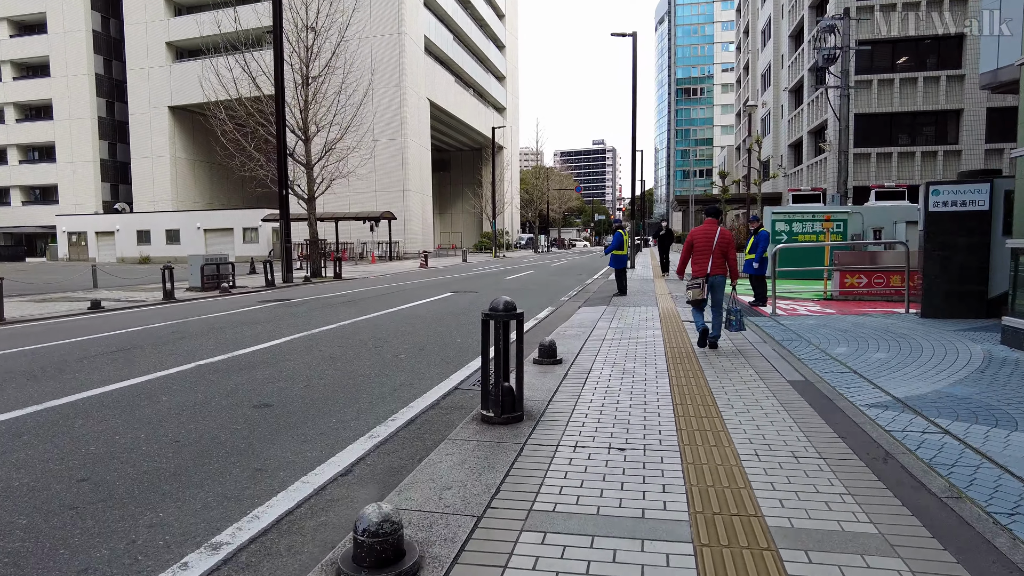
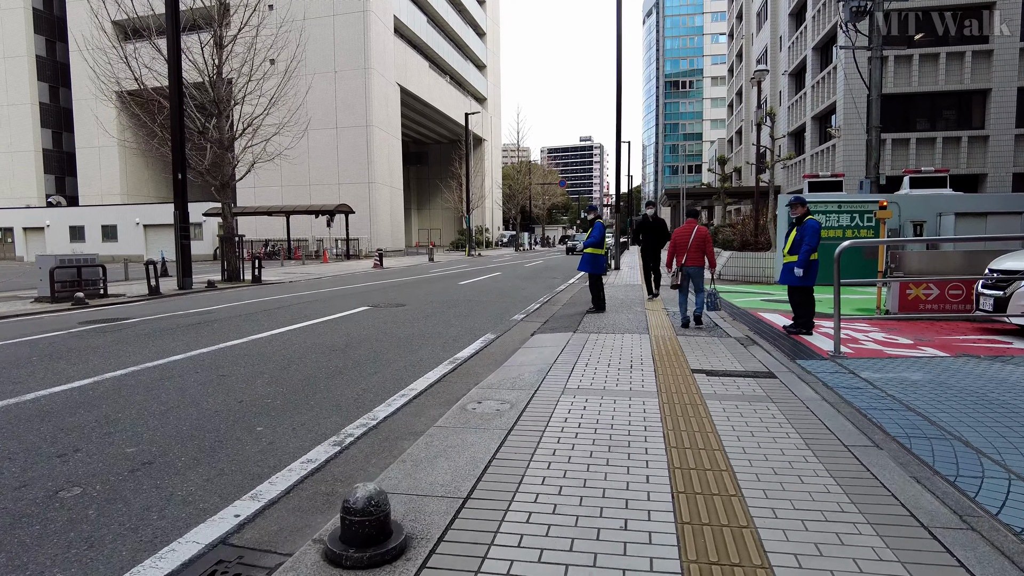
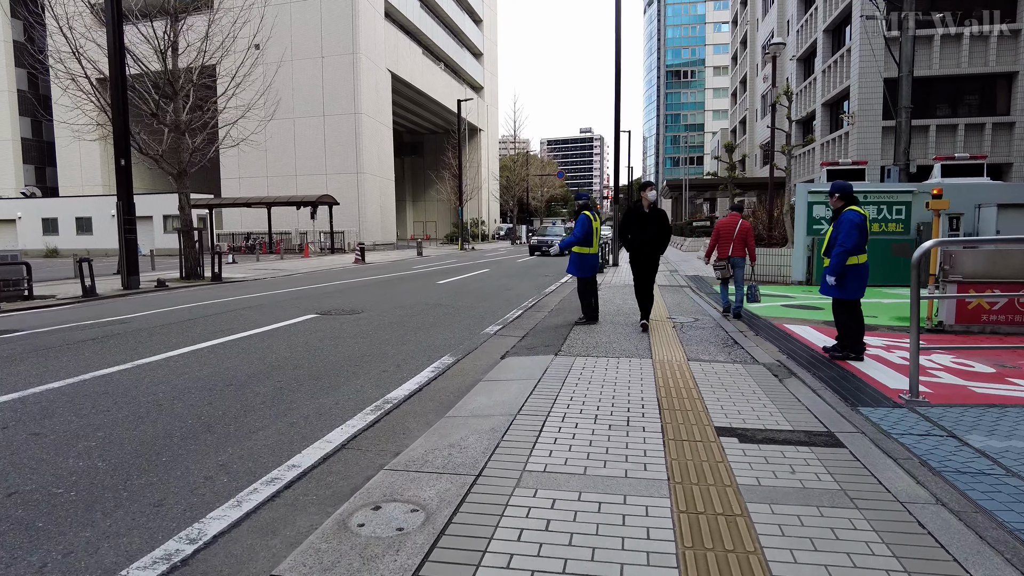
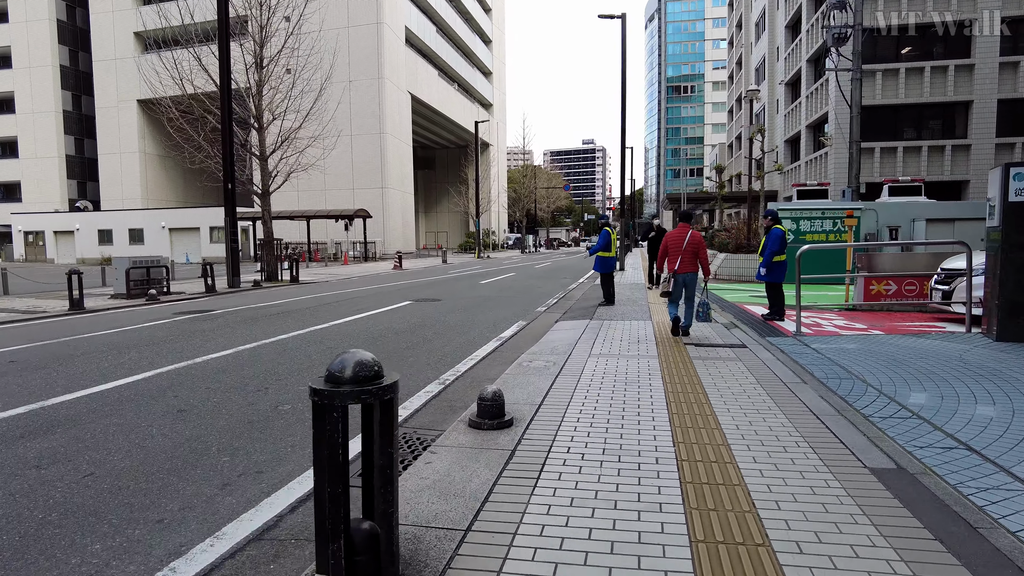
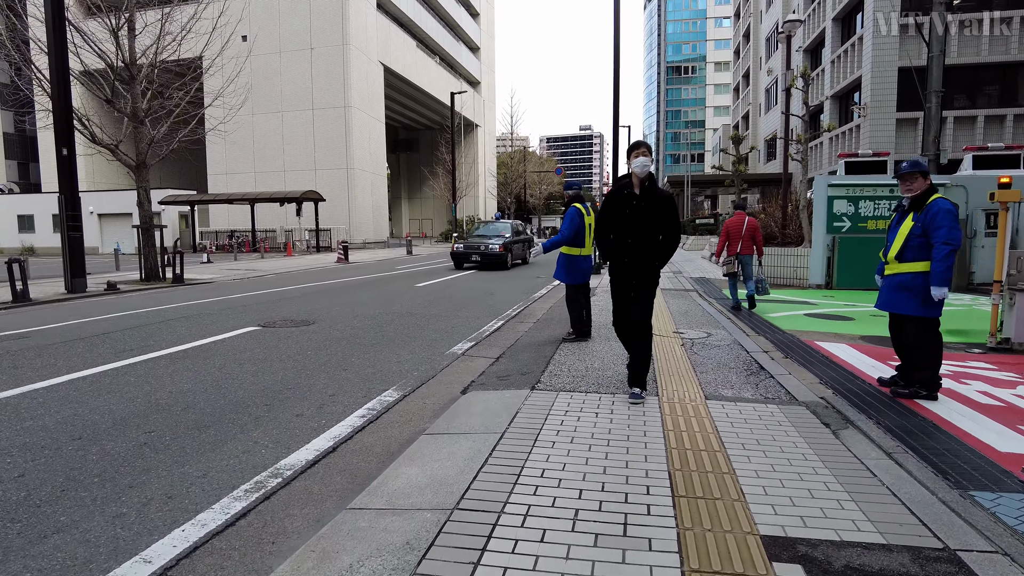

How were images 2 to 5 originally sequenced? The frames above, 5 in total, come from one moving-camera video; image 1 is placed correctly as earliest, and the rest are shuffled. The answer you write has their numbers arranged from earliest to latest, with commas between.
4, 2, 3, 5
